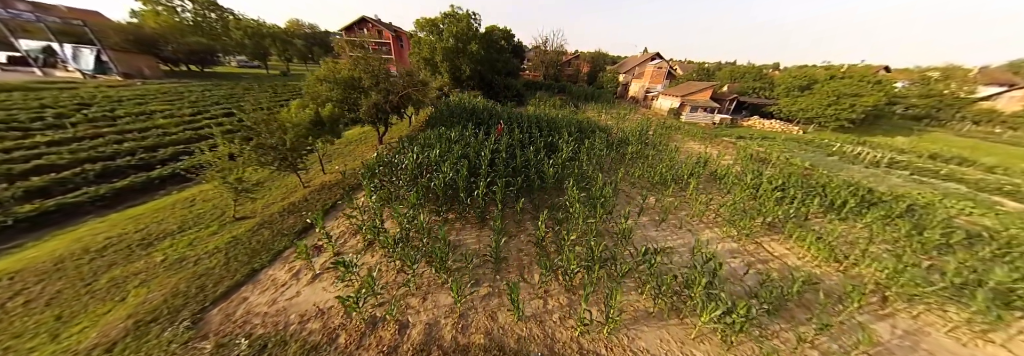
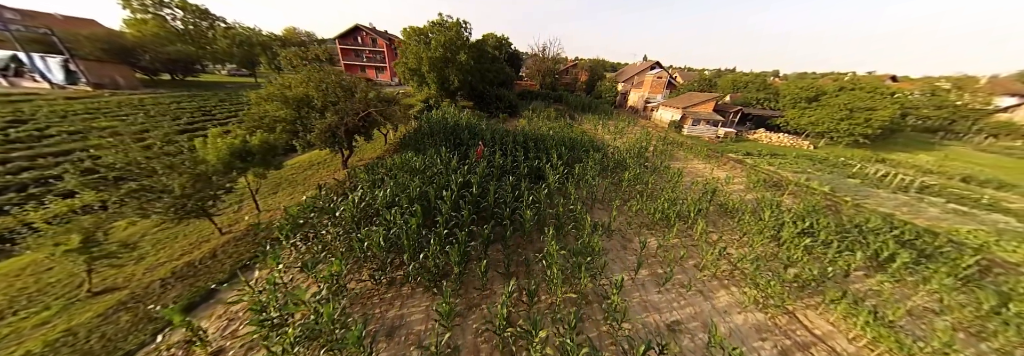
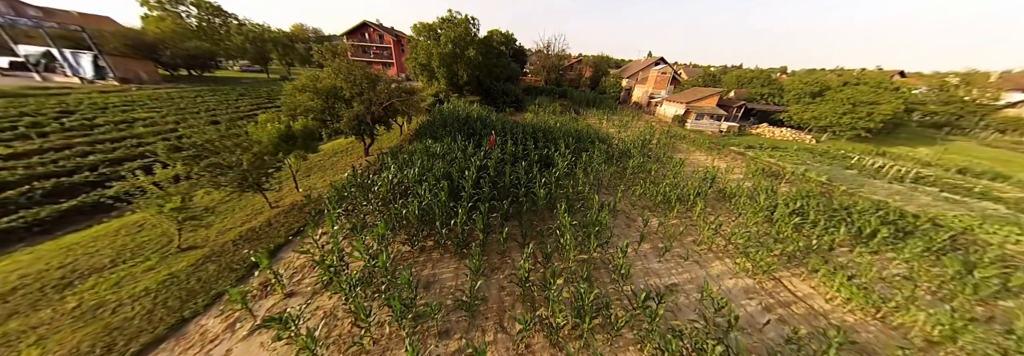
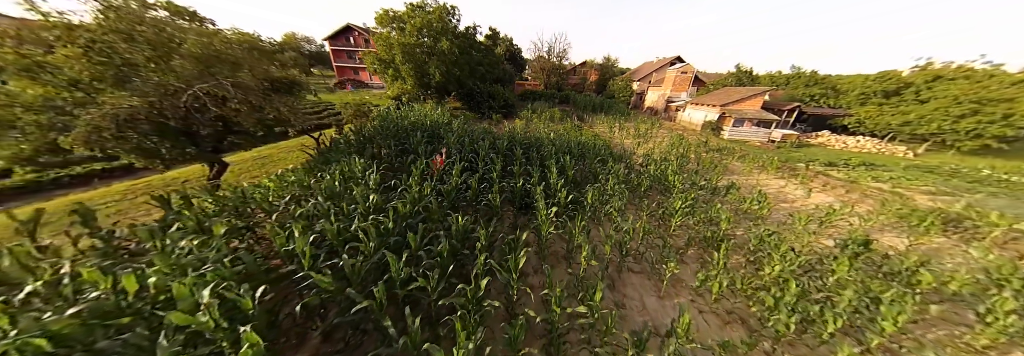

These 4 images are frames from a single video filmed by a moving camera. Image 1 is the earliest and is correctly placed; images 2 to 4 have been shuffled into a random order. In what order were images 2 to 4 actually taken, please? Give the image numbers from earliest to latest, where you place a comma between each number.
3, 2, 4
